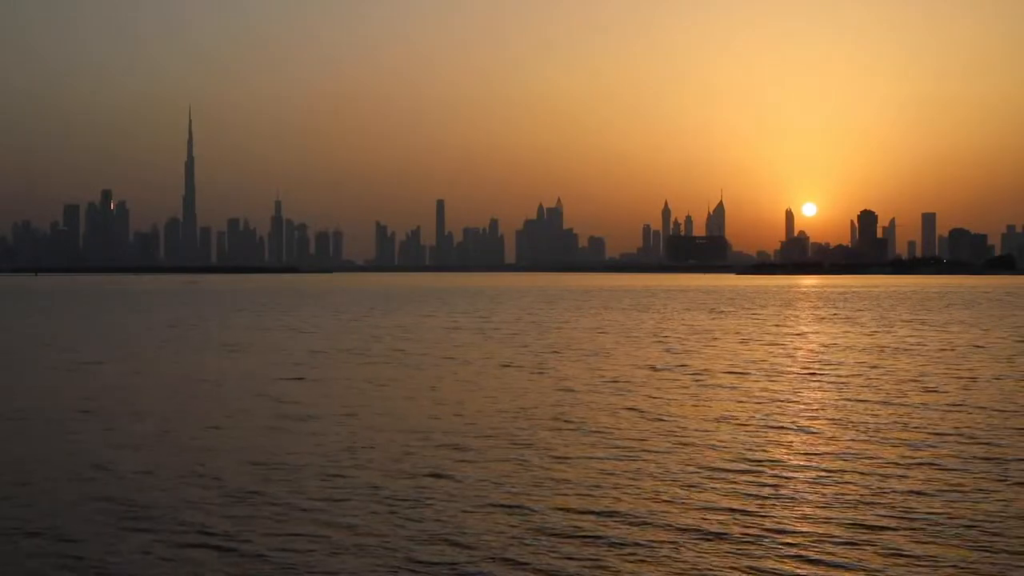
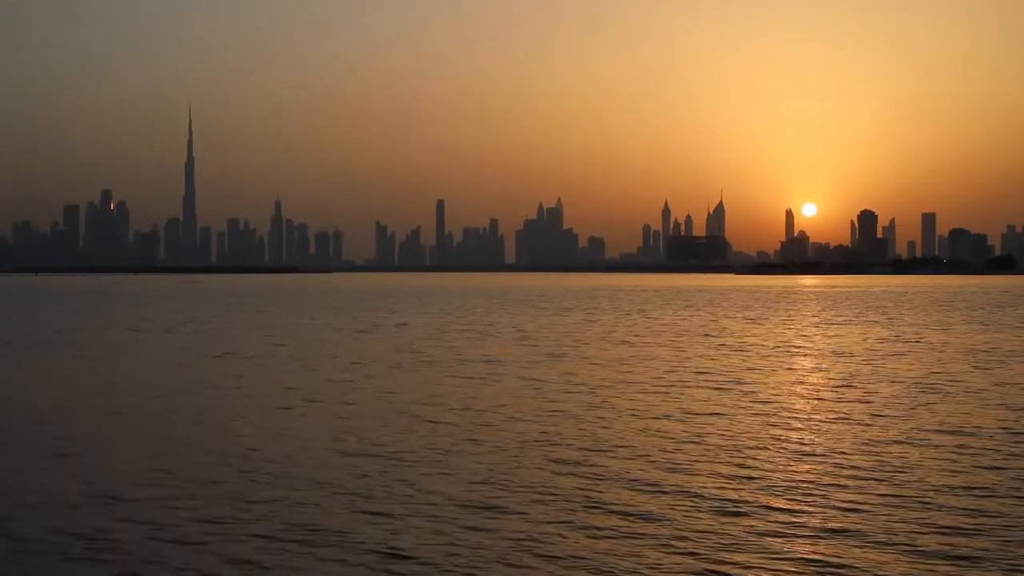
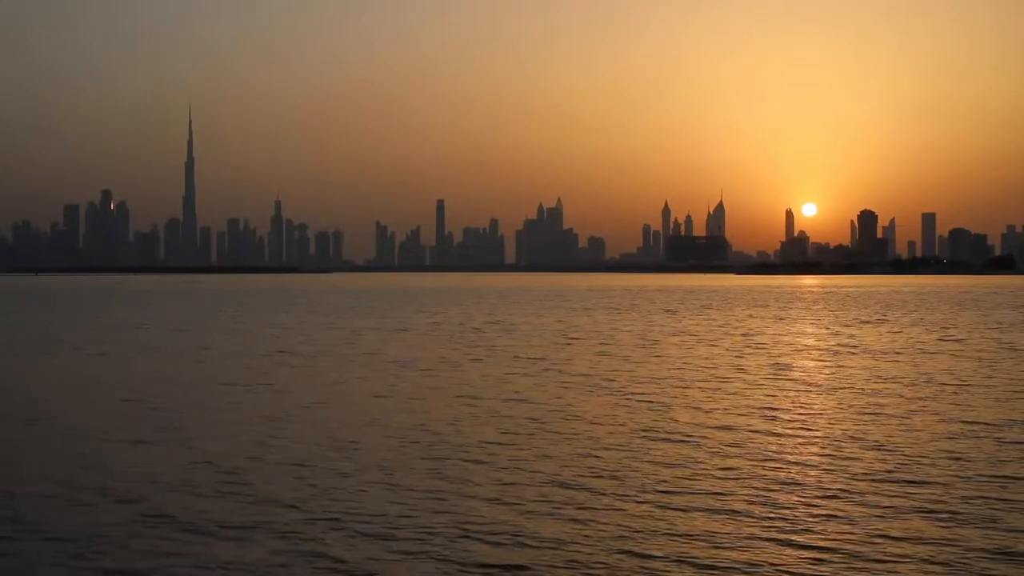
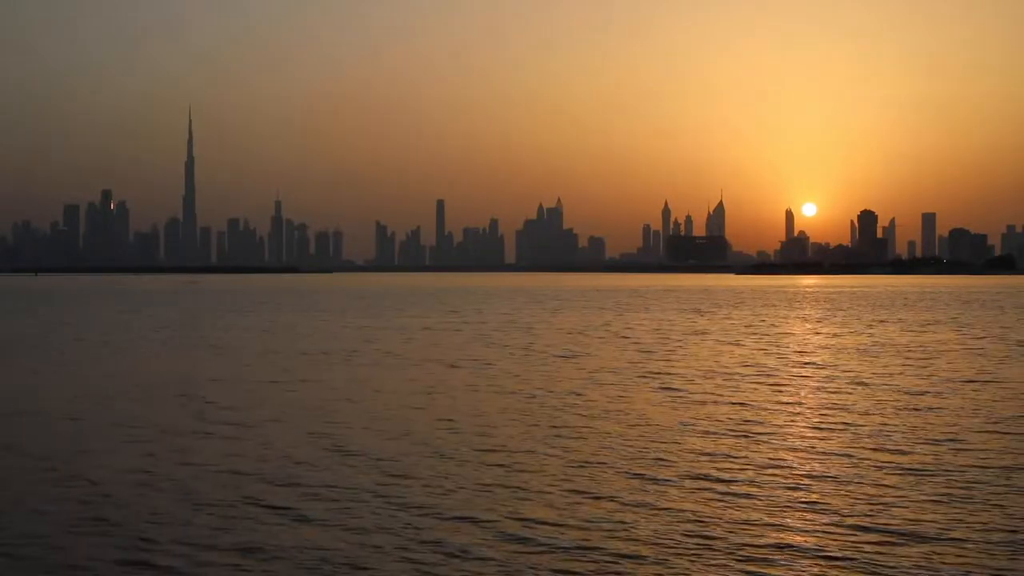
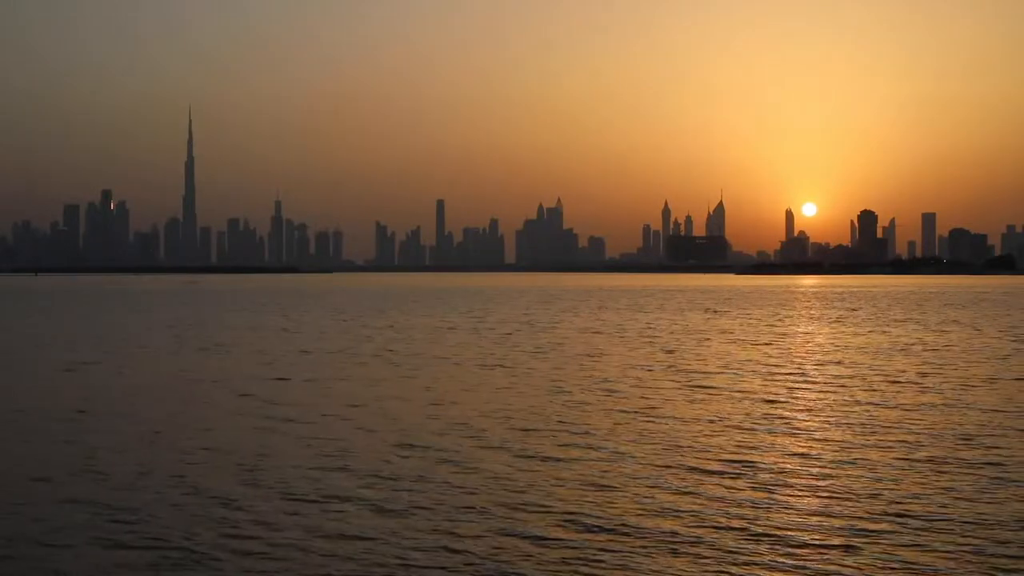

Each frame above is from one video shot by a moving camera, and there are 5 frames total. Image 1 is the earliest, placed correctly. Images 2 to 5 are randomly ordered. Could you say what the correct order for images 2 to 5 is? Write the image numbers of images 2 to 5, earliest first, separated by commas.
5, 4, 3, 2
